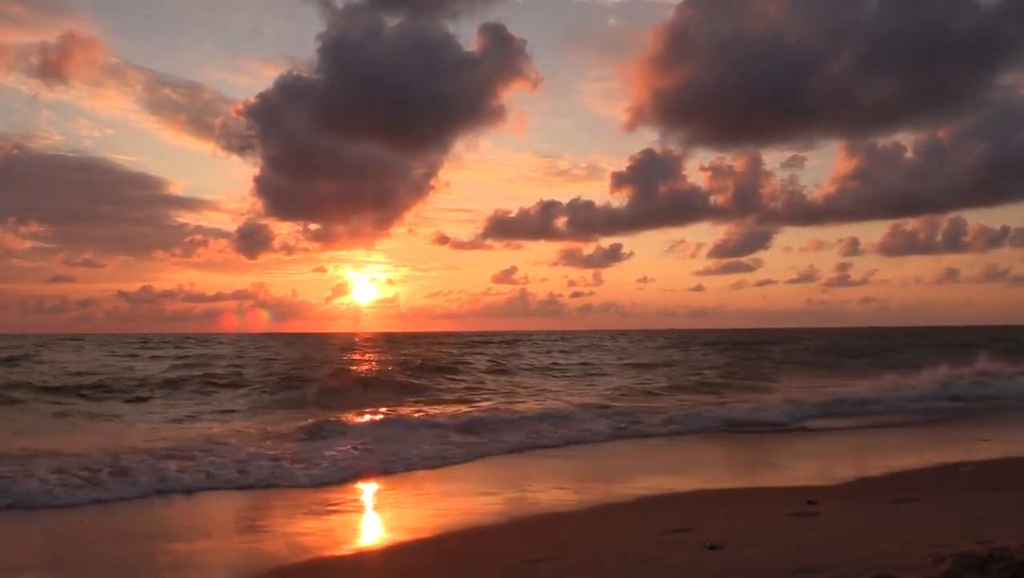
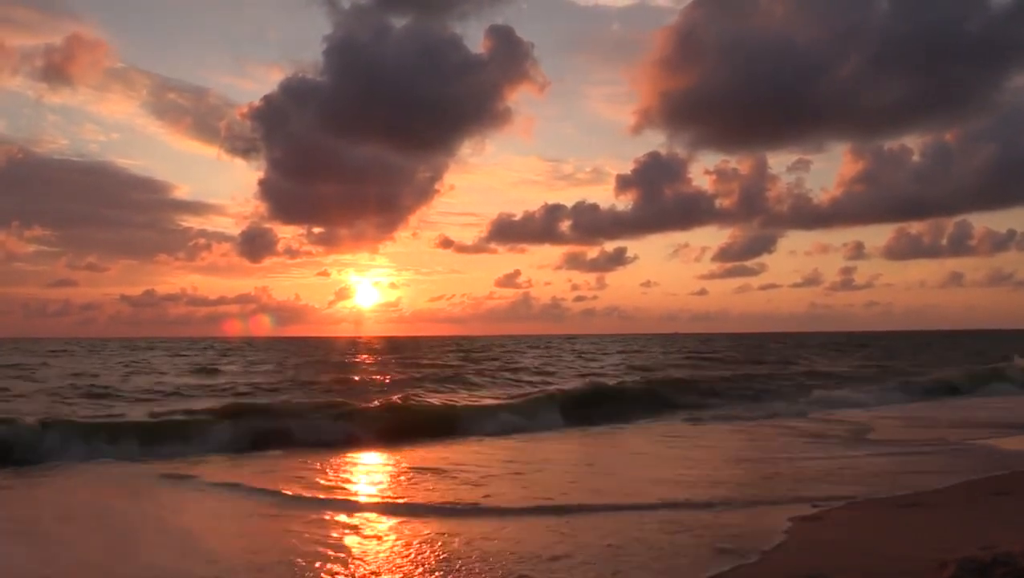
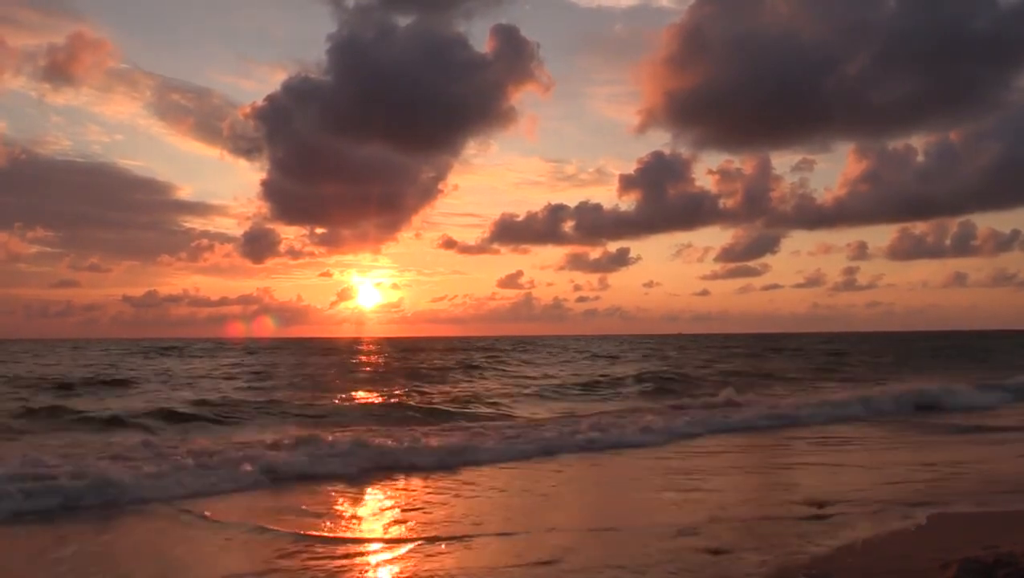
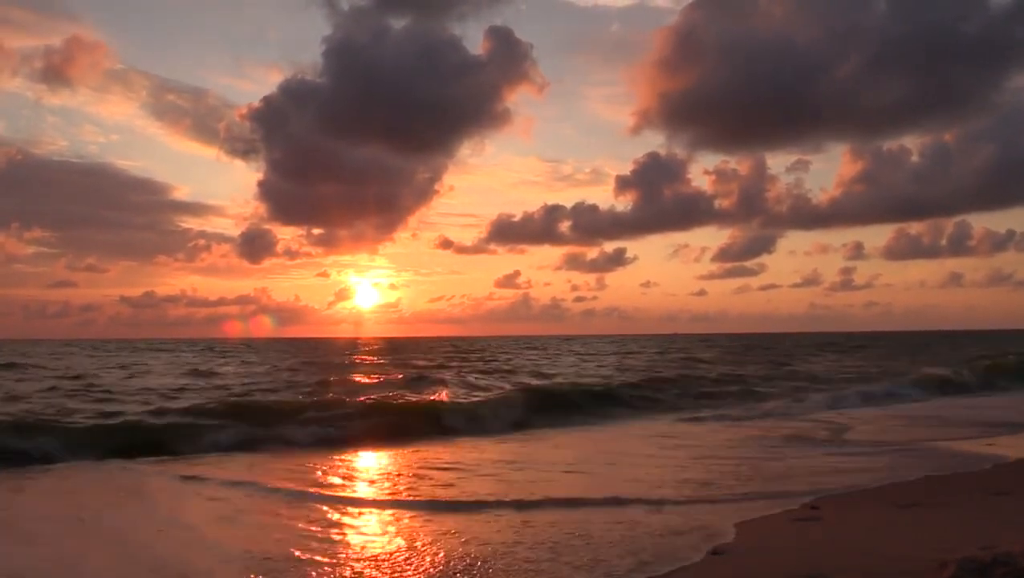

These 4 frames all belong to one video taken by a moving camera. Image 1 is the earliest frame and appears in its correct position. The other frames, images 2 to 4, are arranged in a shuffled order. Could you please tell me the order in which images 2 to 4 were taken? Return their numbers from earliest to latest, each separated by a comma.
4, 2, 3
